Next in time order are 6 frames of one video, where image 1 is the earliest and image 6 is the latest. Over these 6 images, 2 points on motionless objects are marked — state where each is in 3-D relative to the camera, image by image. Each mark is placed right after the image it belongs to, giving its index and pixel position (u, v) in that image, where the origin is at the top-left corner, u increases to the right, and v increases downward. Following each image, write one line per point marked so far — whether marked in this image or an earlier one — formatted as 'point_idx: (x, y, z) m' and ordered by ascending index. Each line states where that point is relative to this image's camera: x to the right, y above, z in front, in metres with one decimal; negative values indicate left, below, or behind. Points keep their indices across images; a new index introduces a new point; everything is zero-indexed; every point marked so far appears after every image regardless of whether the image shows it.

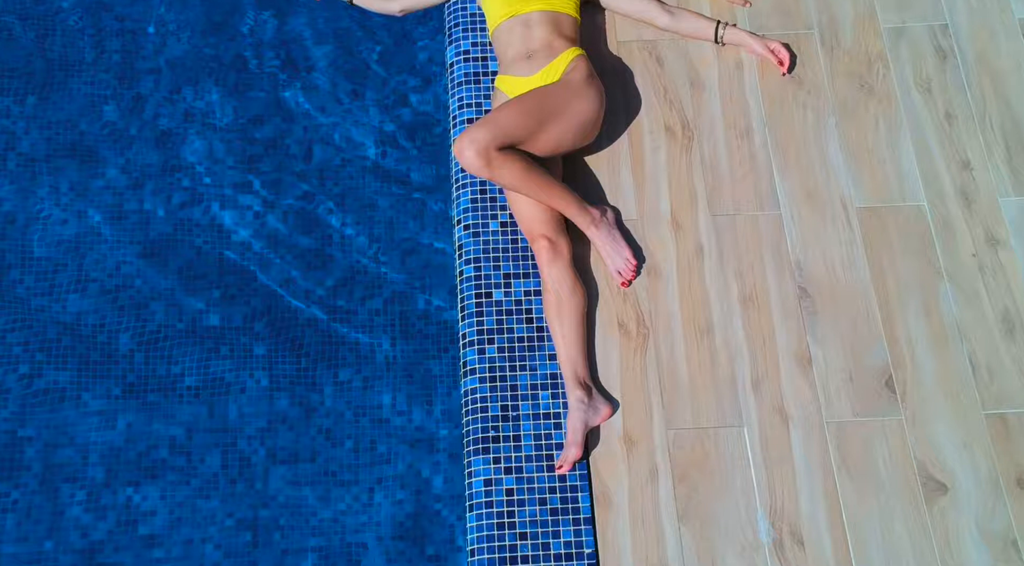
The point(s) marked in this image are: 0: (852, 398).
0: (+1.0, -0.3, +3.2) m
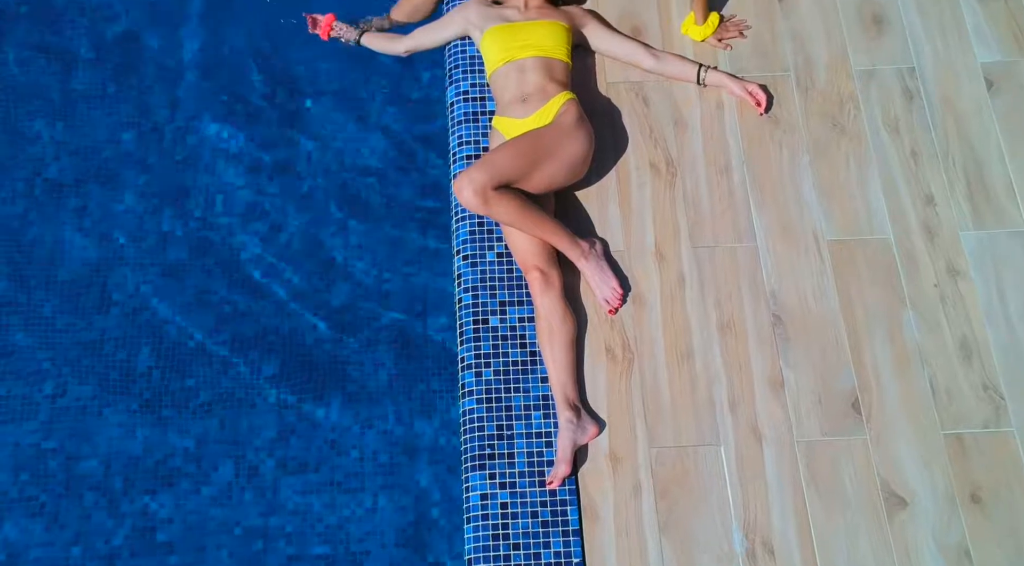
0: (+1.0, -0.4, +3.5) m
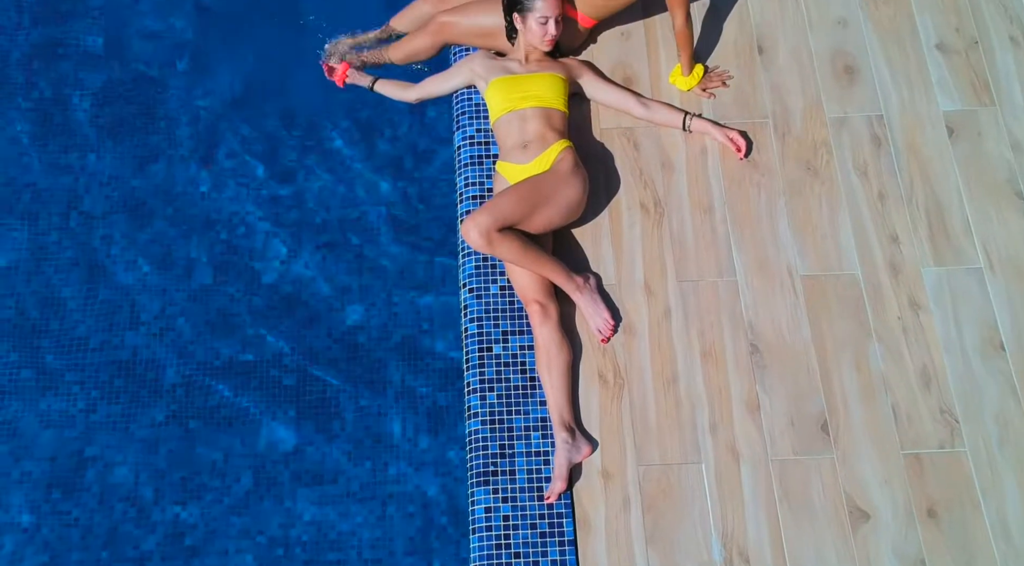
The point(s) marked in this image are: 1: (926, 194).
0: (+1.0, -0.5, +3.9) m
1: (+1.6, +0.3, +4.2) m
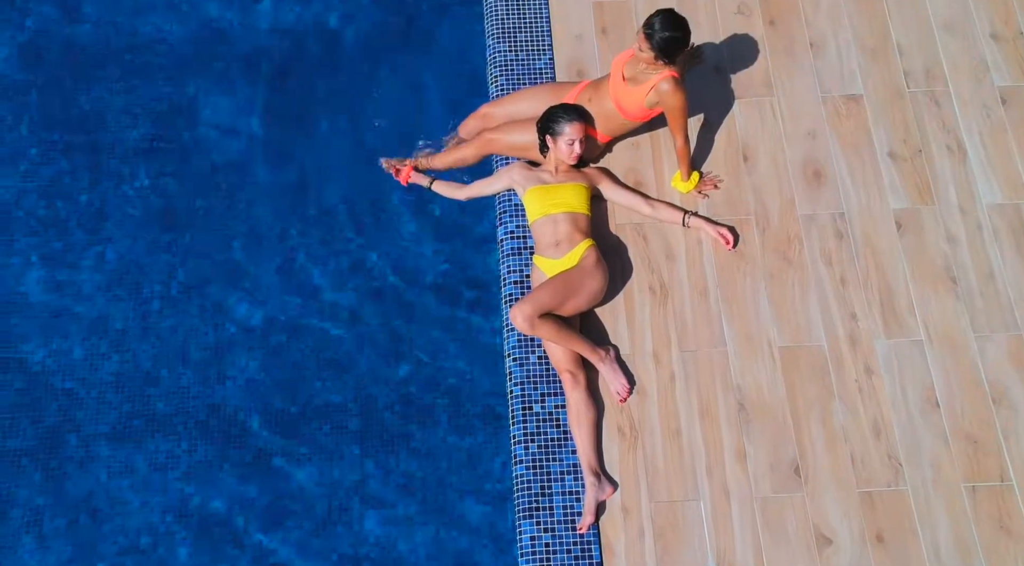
0: (+1.1, -0.9, +4.9) m
1: (+1.7, 0.0, +5.2) m
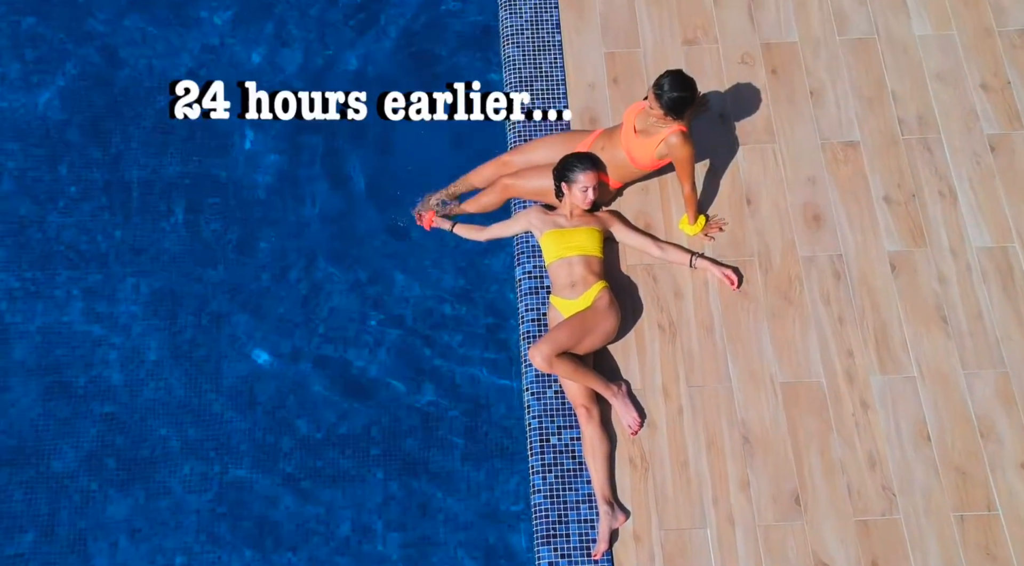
0: (+1.2, -1.1, +5.2) m
1: (+1.8, -0.2, +5.6) m
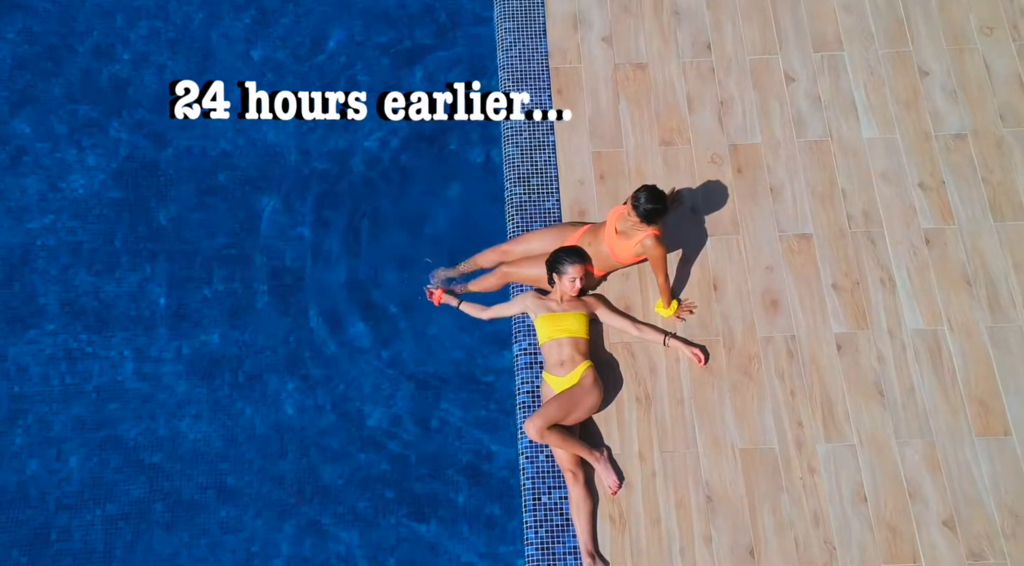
0: (+1.2, -1.5, +6.1) m
1: (+1.8, -0.6, +6.5) m
